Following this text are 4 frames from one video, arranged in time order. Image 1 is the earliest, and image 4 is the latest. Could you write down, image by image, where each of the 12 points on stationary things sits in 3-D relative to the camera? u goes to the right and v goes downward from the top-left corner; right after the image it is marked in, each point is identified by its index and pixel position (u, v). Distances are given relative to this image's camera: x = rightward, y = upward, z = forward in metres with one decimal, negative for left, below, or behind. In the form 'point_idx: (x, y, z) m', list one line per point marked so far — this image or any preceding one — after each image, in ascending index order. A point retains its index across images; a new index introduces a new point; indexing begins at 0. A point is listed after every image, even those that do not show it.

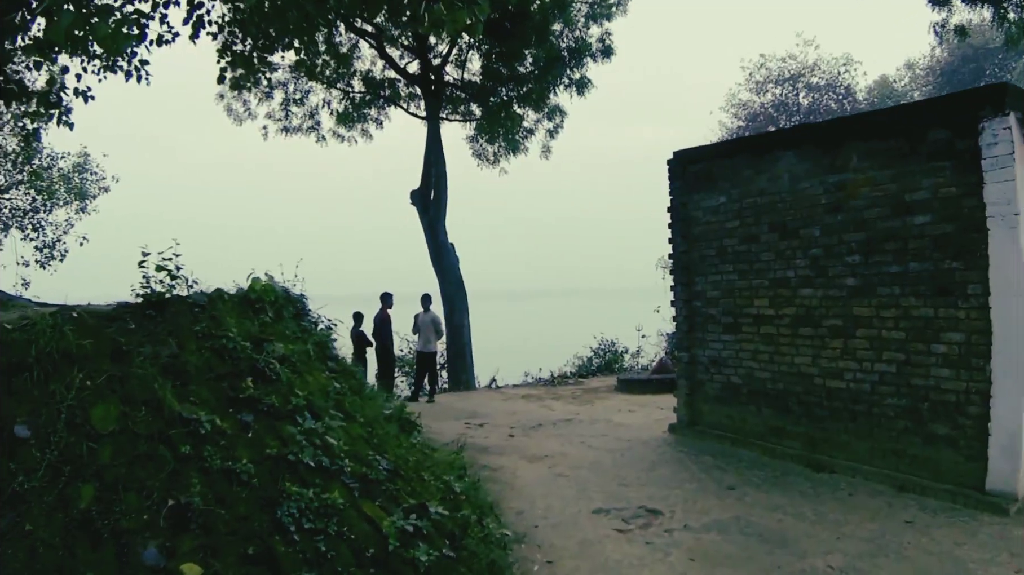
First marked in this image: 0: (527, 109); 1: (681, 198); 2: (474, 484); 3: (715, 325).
0: (+0.4, +4.5, +19.0) m
1: (+2.1, +1.1, +9.1) m
2: (-0.3, -1.6, +6.2) m
3: (+2.4, -0.4, +8.7) m
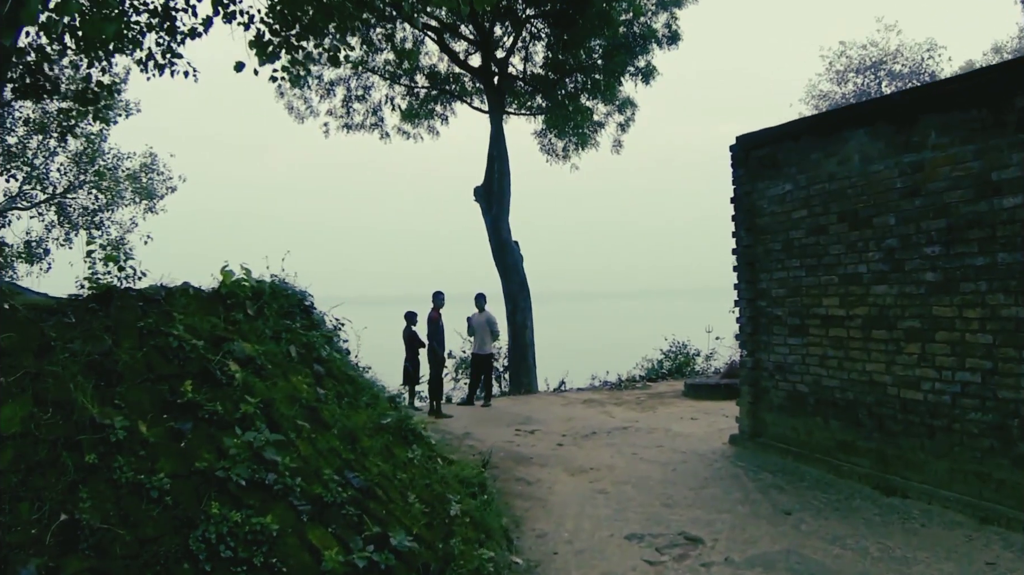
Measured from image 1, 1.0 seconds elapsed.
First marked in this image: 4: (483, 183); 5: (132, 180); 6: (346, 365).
0: (+2.0, +4.5, +18.3) m
1: (+2.5, +1.1, +8.2) m
2: (-0.2, -1.6, +5.6) m
3: (+2.8, -0.4, +7.9) m
4: (-0.7, +2.4, +17.5) m
5: (-9.3, +2.6, +18.6) m
6: (-1.3, -0.6, +5.6) m
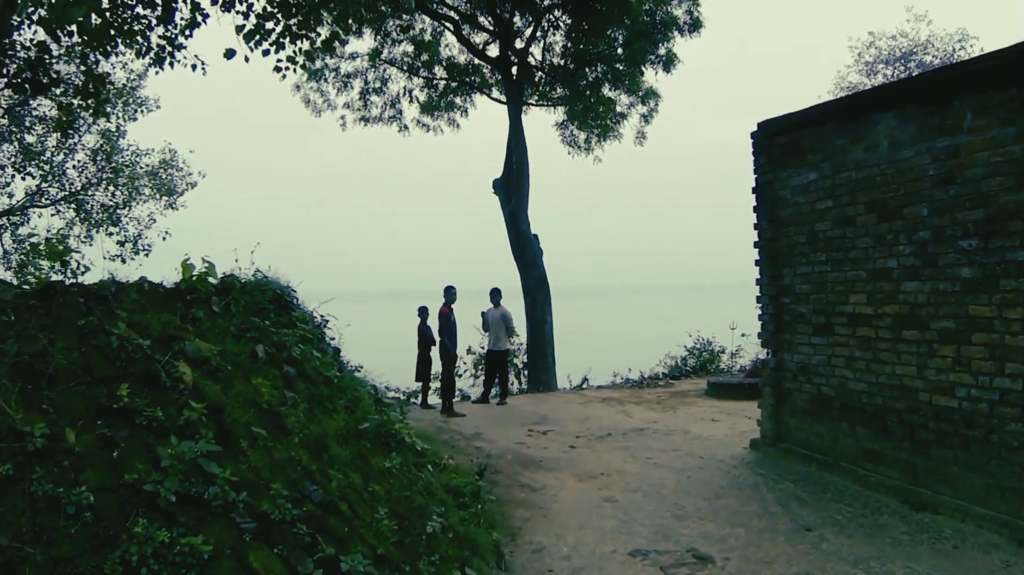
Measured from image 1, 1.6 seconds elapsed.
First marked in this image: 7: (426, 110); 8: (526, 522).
0: (+2.5, +4.6, +17.8) m
1: (+2.6, +1.1, +7.7) m
2: (-0.2, -1.6, +5.2) m
3: (+2.8, -0.4, +7.4) m
4: (-0.2, +2.5, +17.1) m
5: (-8.8, +2.7, +18.6) m
6: (-1.3, -0.5, +5.3) m
7: (-2.3, +4.7, +19.9) m
8: (+0.1, -1.8, +5.9) m
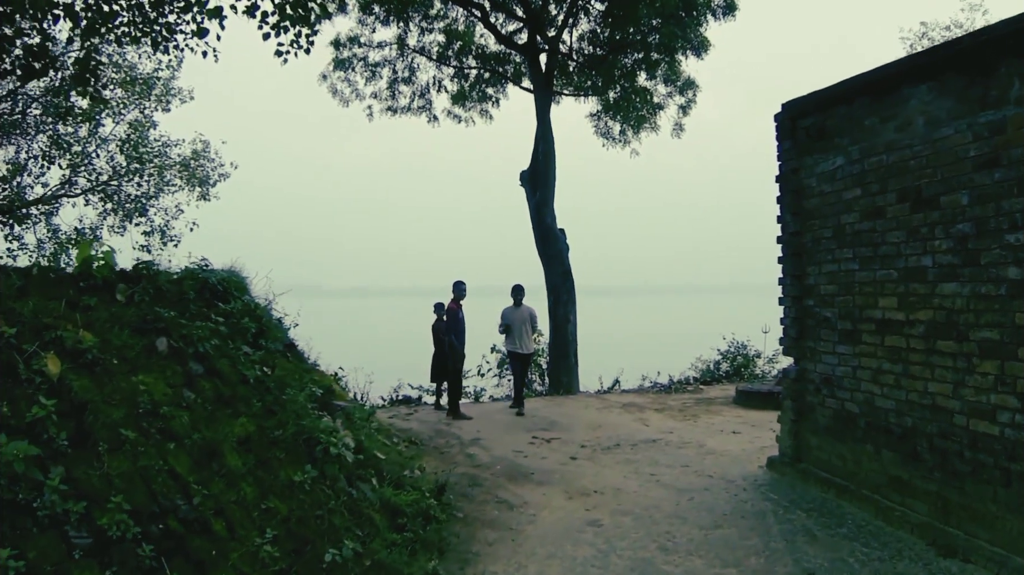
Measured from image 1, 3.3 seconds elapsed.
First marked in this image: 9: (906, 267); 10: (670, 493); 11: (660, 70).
0: (+3.1, +4.6, +16.9) m
1: (+2.5, +1.1, +6.8) m
2: (-0.5, -1.5, +4.6) m
3: (+2.7, -0.4, +6.5) m
4: (+0.3, +2.6, +16.4) m
5: (-8.1, +3.0, +18.4) m
6: (-1.6, -0.5, +4.7) m
7: (-1.5, +4.8, +19.3) m
8: (-0.2, -1.8, +5.2) m
9: (+2.9, +0.1, +5.5) m
10: (+1.4, -1.9, +6.9) m
11: (+3.2, +4.7, +16.6) m
